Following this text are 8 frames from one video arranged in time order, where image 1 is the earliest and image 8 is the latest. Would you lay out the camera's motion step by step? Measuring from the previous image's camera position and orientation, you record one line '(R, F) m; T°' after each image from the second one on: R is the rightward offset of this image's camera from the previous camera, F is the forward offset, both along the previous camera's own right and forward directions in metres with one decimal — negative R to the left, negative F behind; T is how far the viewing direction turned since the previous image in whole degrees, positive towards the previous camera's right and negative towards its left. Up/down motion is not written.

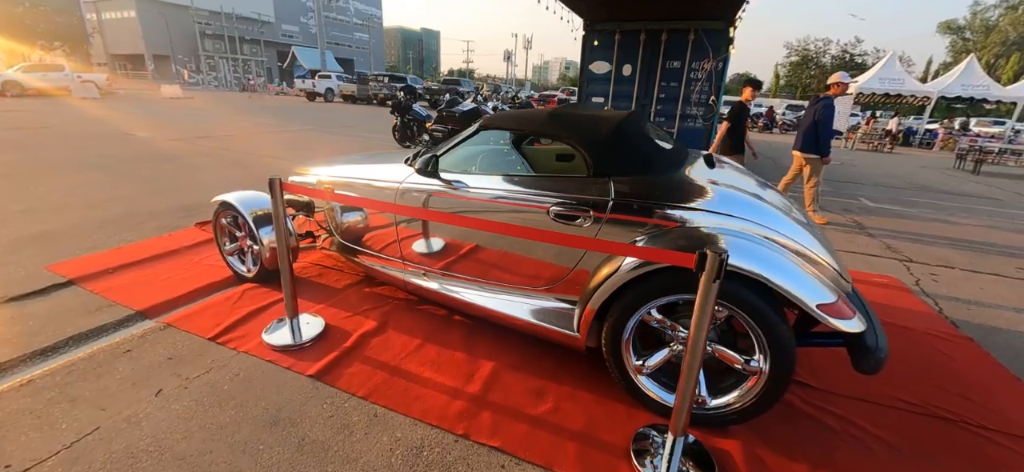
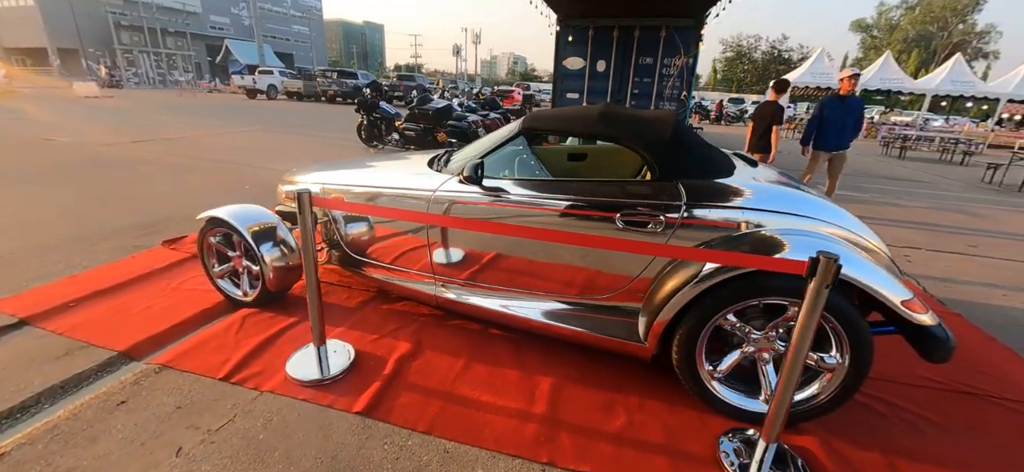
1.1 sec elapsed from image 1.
(-0.5, +0.2) m; +6°
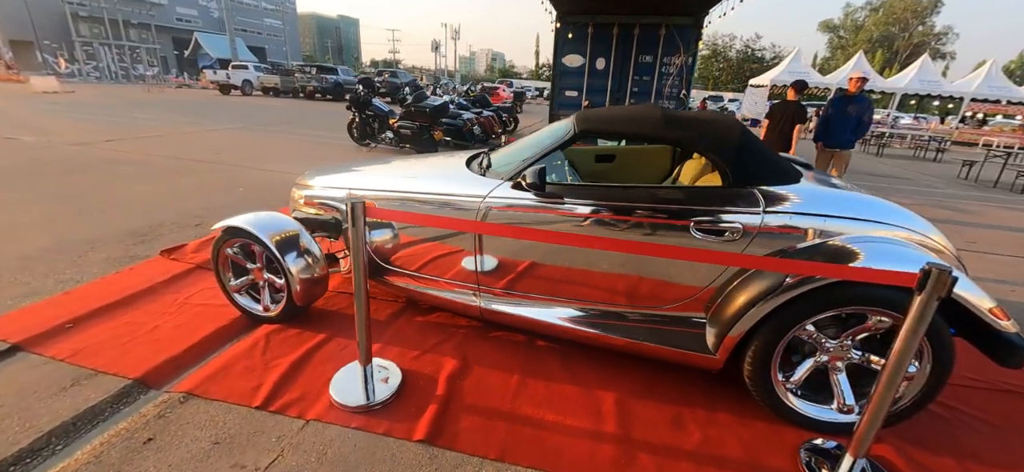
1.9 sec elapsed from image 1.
(-0.4, +0.1) m; +3°
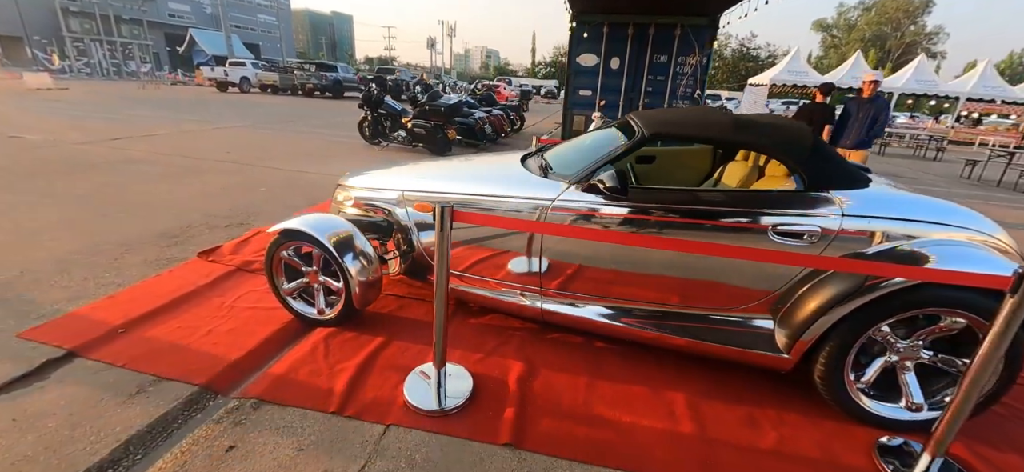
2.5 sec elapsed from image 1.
(-0.4, 0.0) m; +1°
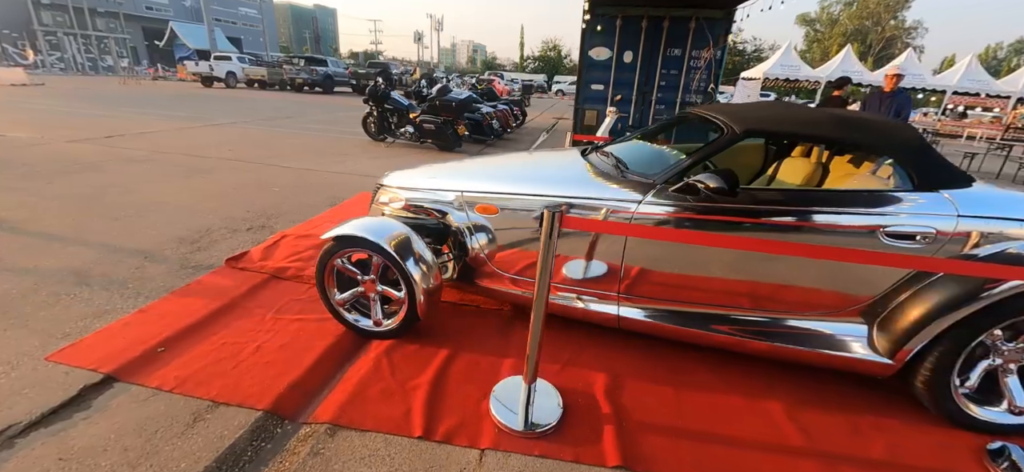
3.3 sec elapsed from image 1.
(-0.4, +0.1) m; +2°
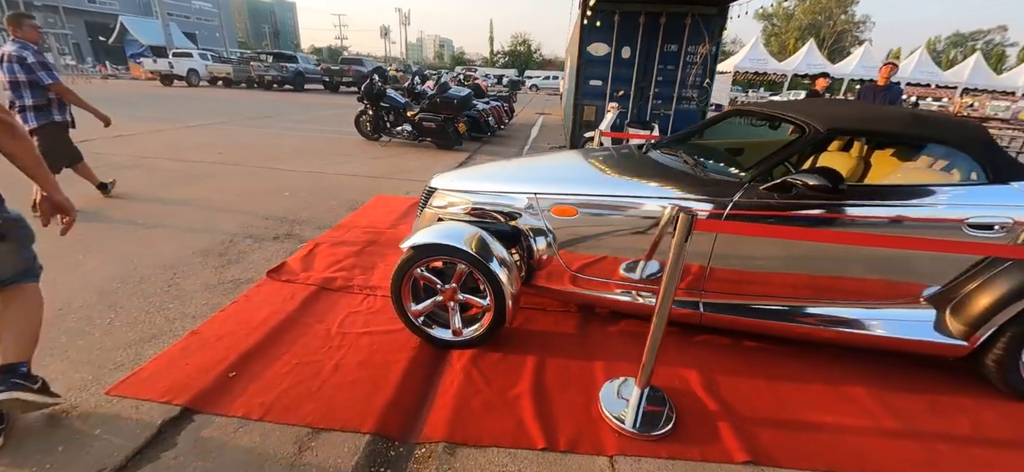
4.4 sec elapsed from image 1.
(-0.6, +0.1) m; +4°
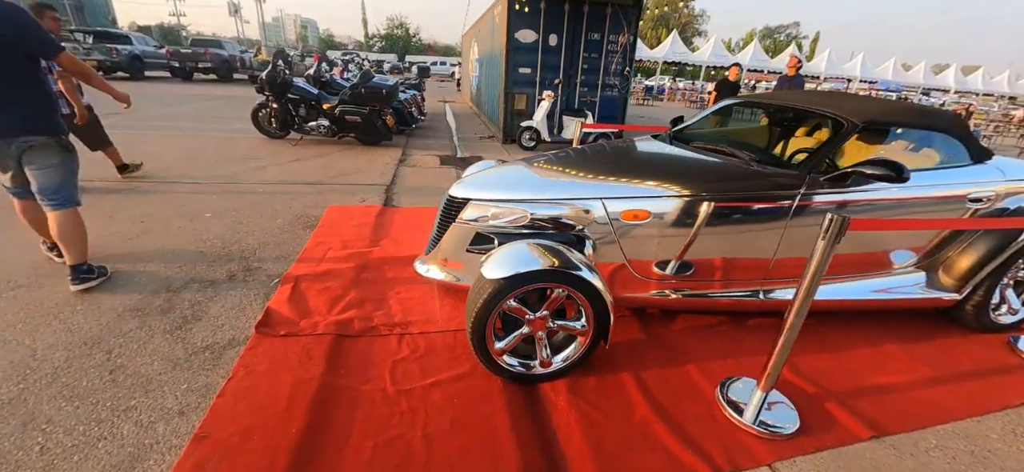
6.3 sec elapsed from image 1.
(-0.9, +0.4) m; +15°
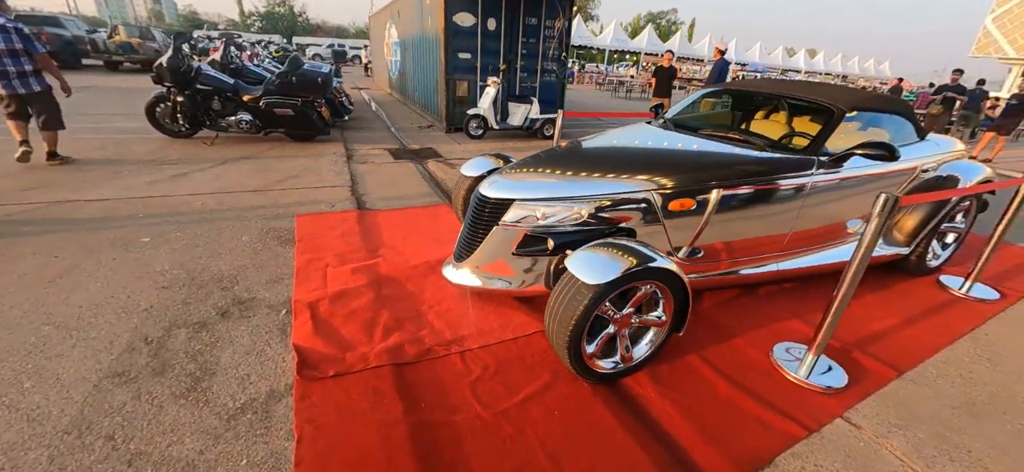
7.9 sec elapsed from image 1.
(-0.7, +0.2) m; +12°
